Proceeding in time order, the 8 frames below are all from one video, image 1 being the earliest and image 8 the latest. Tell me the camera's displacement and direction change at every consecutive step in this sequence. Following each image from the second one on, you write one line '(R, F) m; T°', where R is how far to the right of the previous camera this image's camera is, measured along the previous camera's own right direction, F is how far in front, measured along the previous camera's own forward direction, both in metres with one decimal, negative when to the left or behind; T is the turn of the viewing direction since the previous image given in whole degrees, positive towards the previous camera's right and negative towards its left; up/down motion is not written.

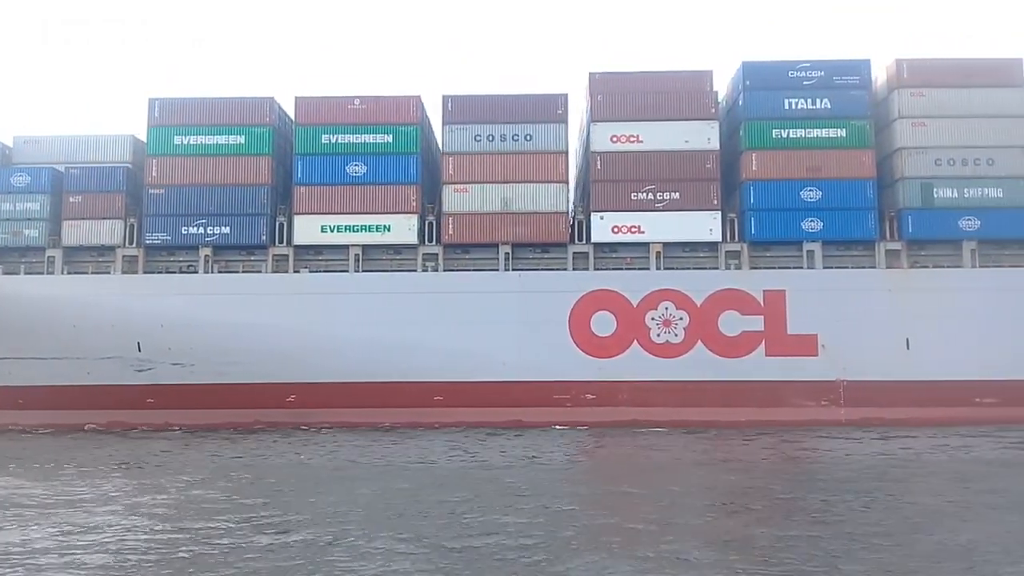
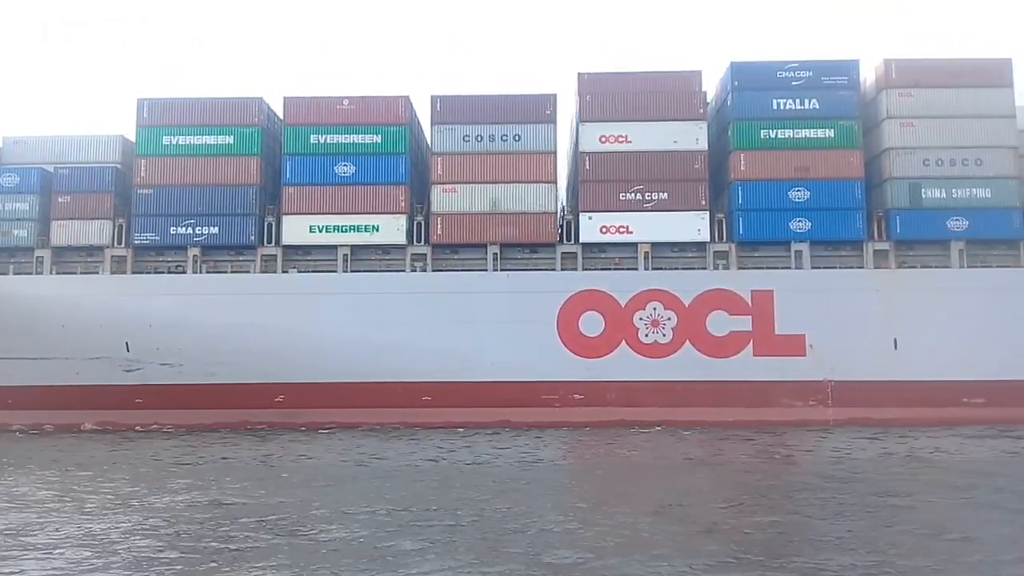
(-3.2, +0.1) m; 0°
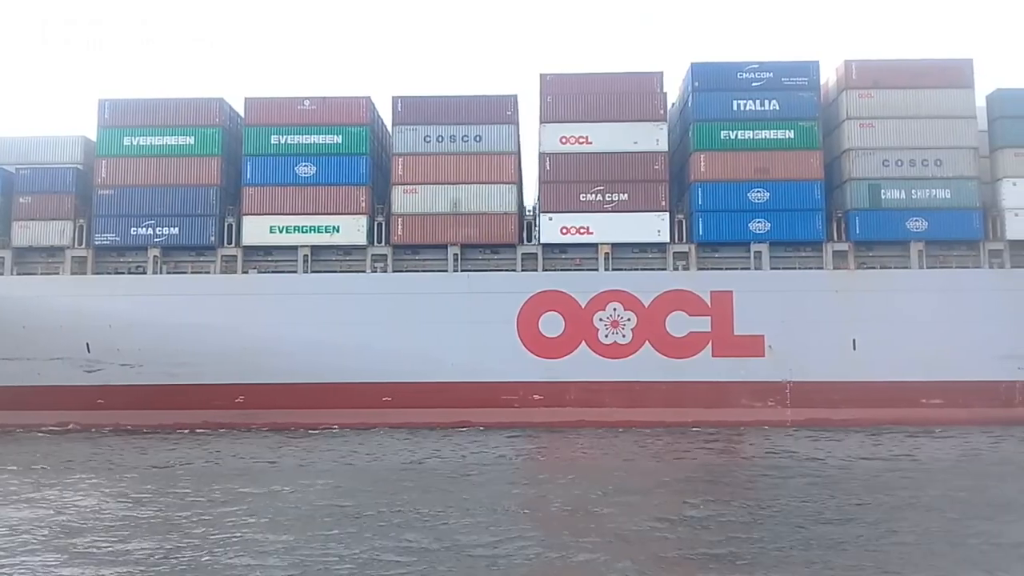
(+0.9, 0.0) m; 0°
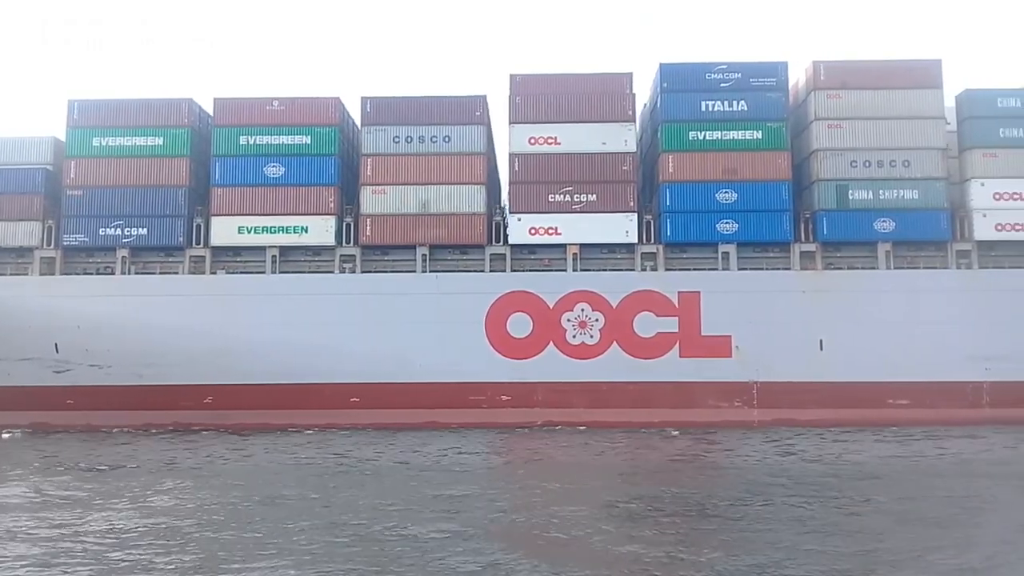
(+0.7, 0.0) m; 0°
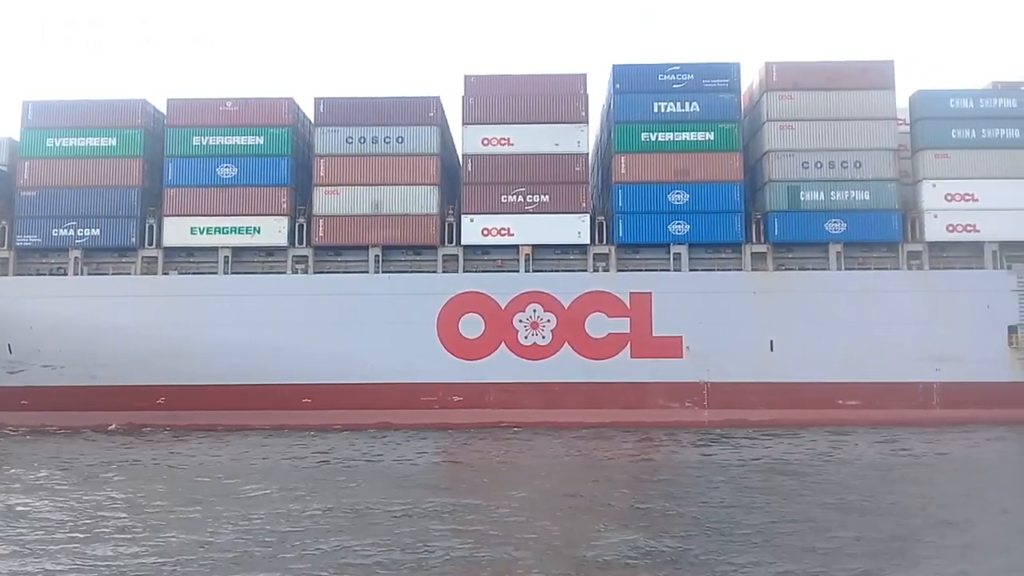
(+1.1, 0.0) m; 0°
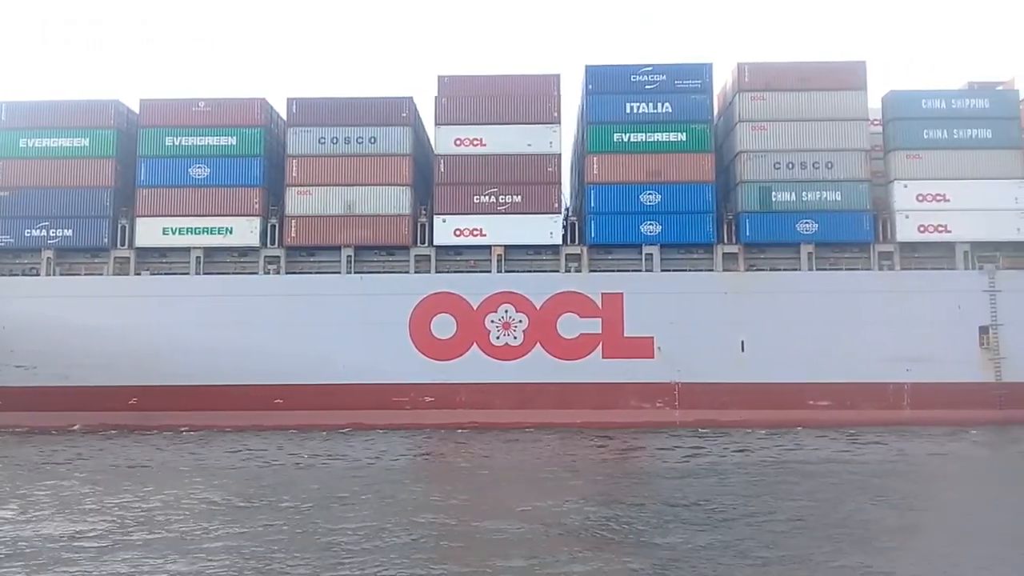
(+0.6, 0.0) m; 0°
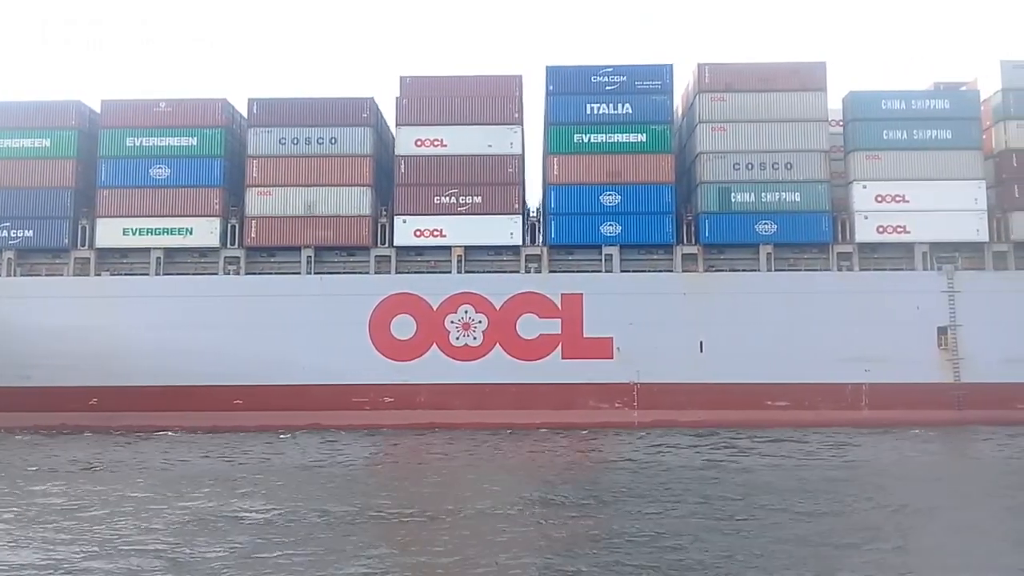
(+0.9, 0.0) m; 0°
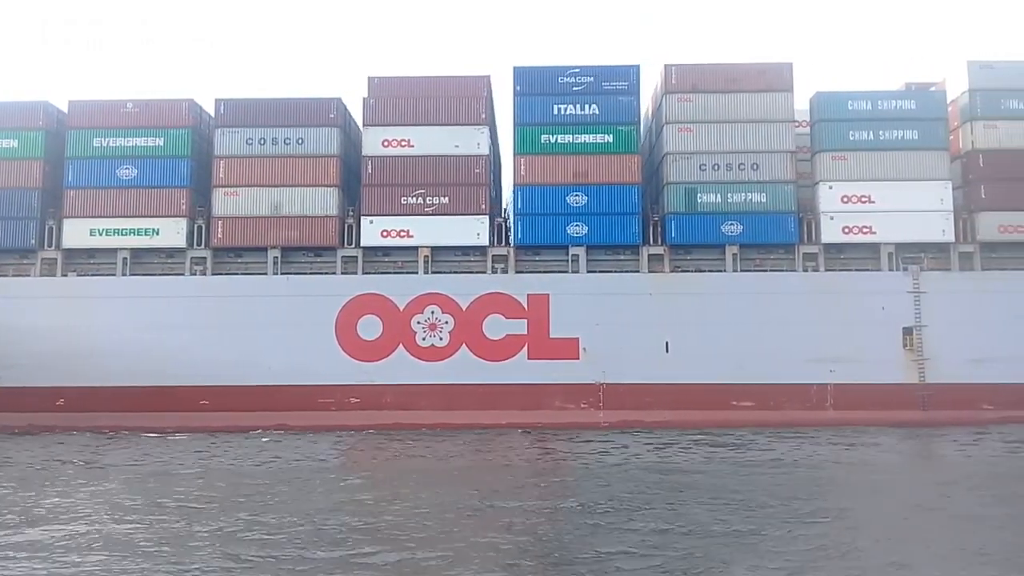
(+0.7, 0.0) m; 0°
